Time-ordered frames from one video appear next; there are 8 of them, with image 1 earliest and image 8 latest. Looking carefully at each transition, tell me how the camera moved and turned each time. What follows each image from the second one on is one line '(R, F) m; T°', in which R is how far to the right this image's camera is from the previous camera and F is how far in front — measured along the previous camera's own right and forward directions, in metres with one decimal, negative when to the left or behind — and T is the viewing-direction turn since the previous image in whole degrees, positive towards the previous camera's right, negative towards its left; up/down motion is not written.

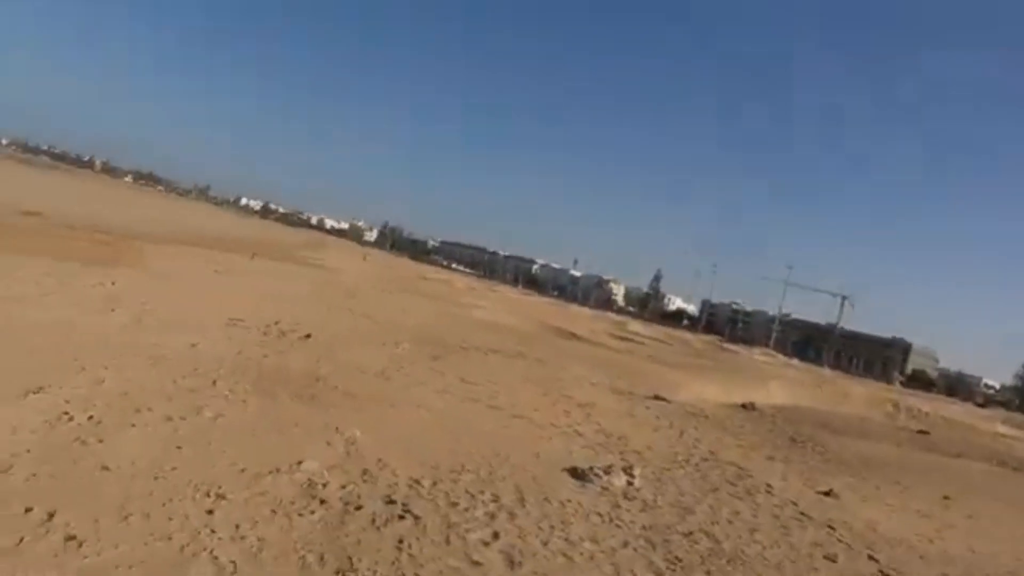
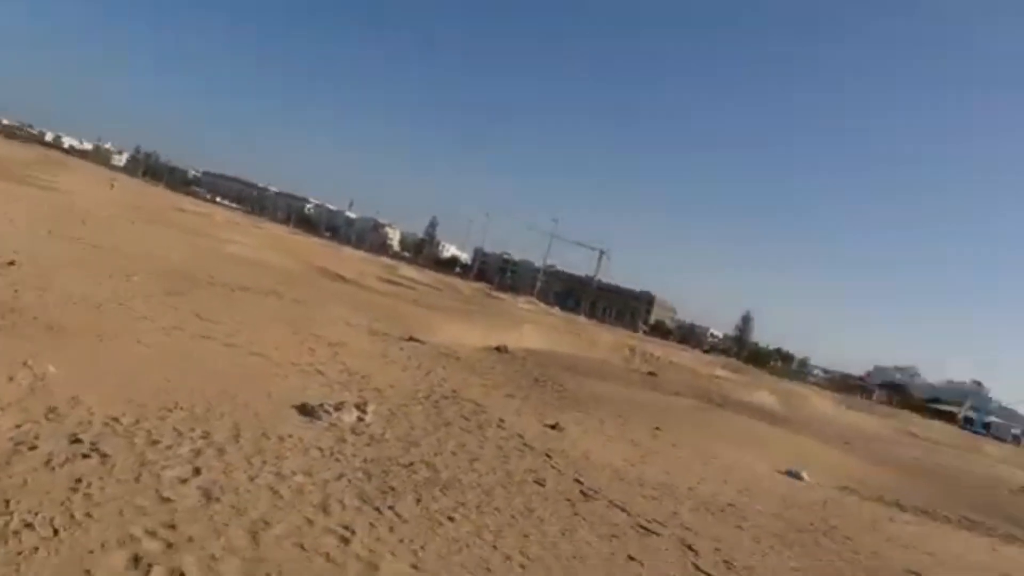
(+0.7, -0.1) m; +17°
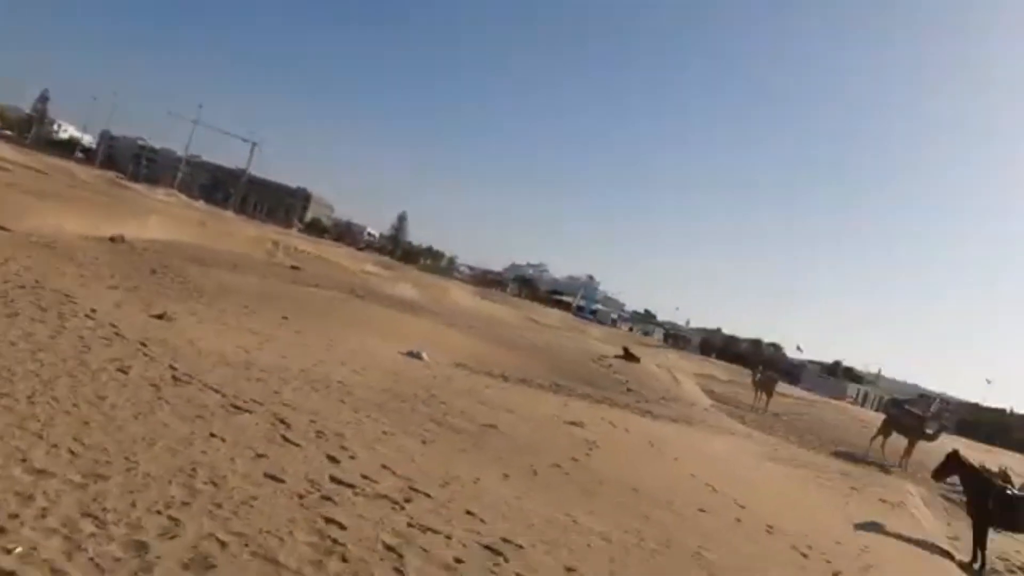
(+1.0, -0.1) m; +25°
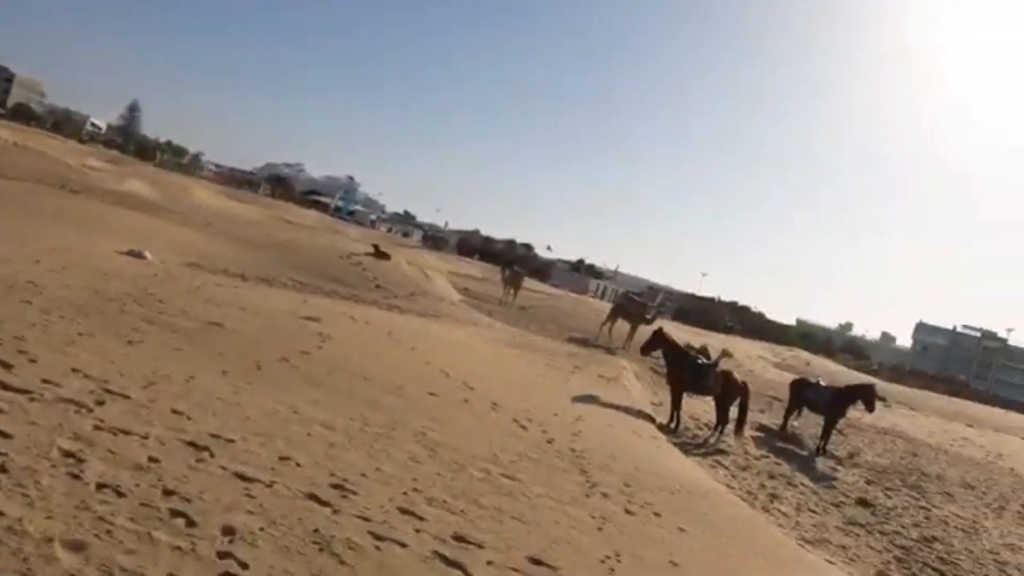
(+0.6, +0.2) m; +18°
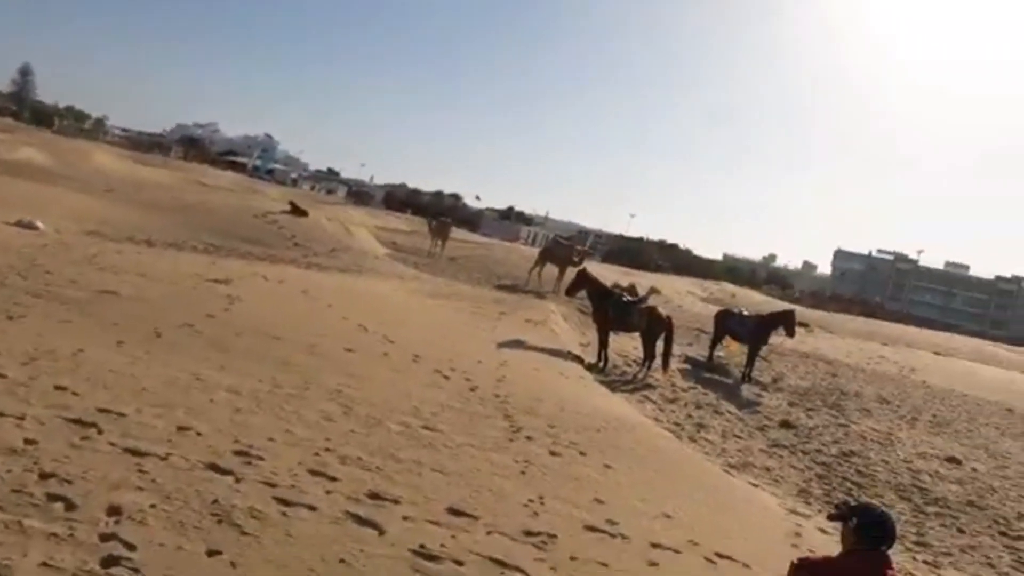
(+0.3, +0.4) m; +5°
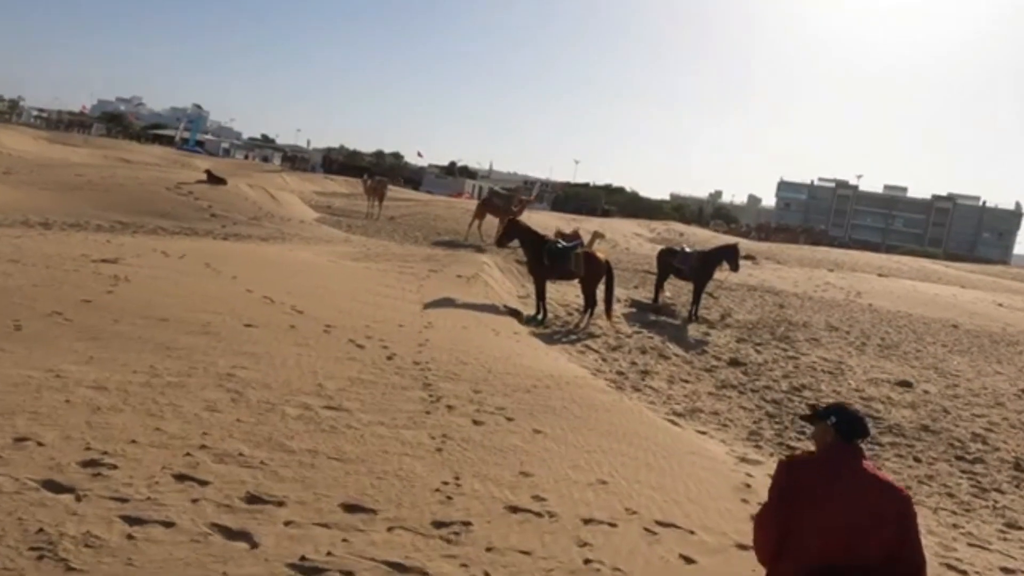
(+0.6, +1.1) m; +3°
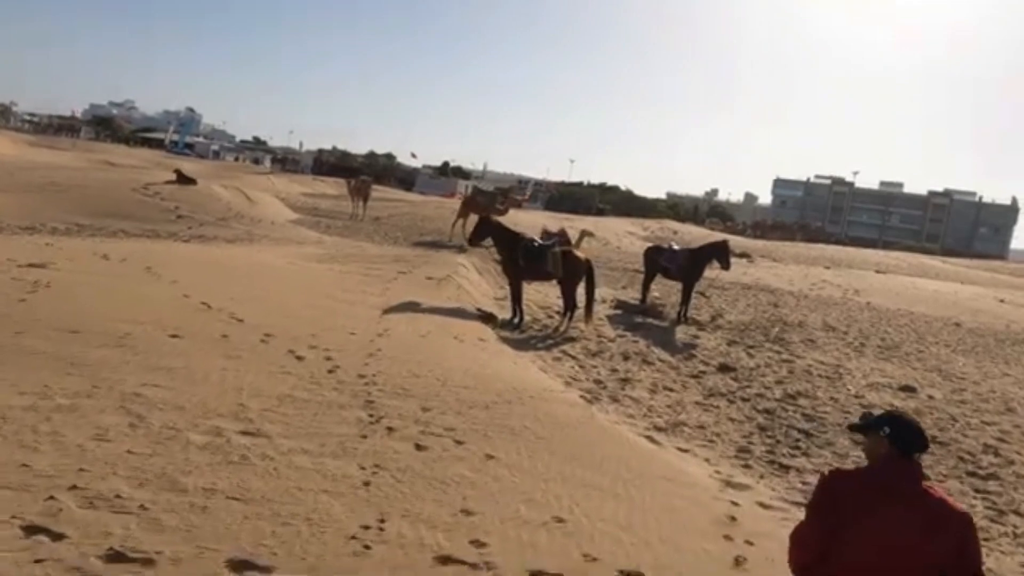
(+0.5, +1.2) m; 0°
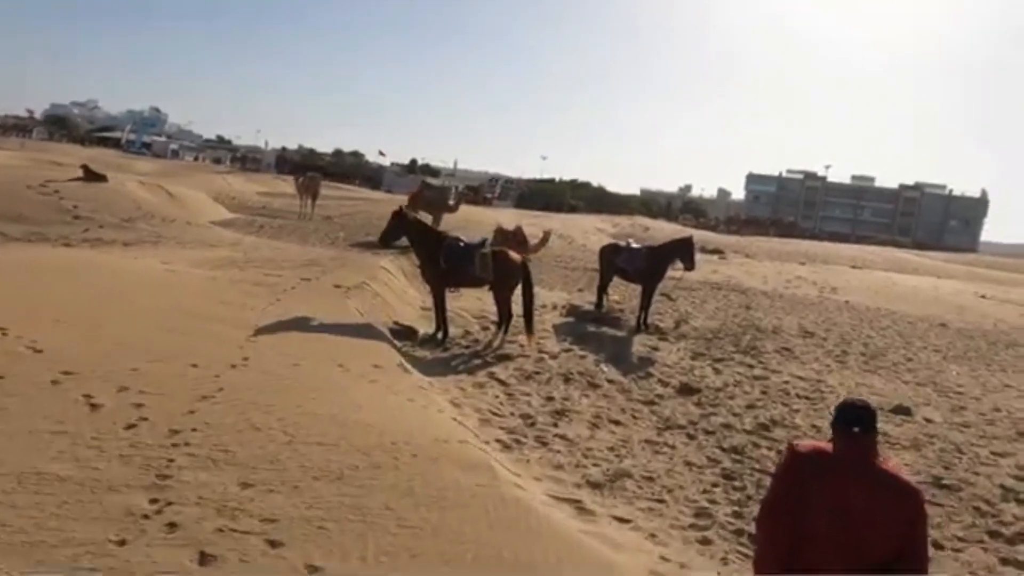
(+1.0, +2.6) m; +2°
